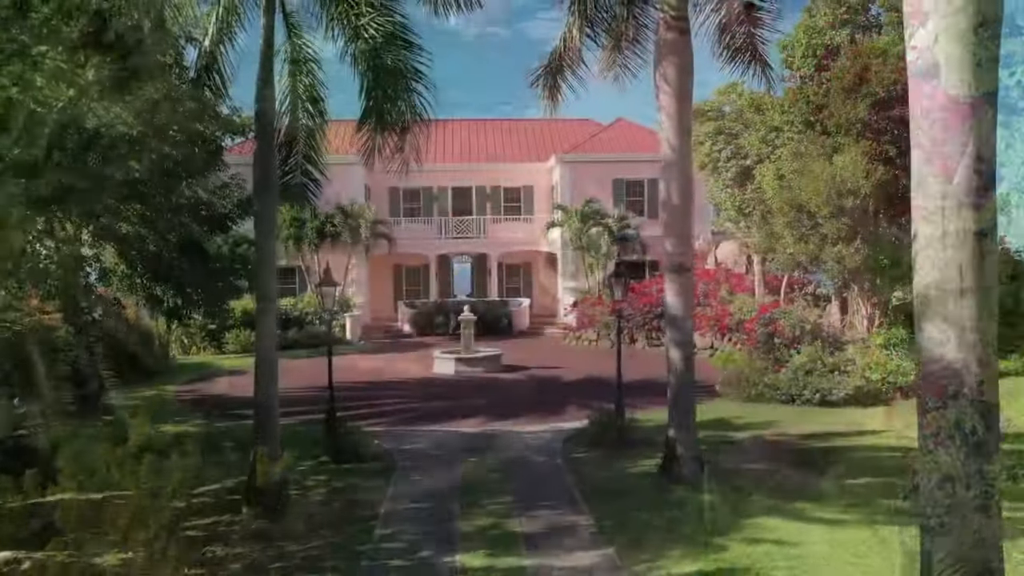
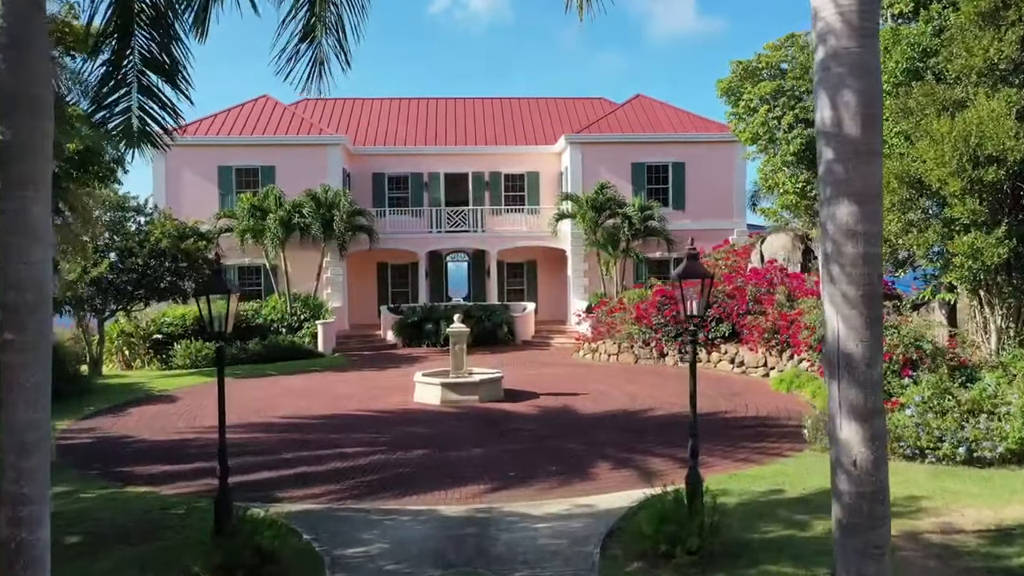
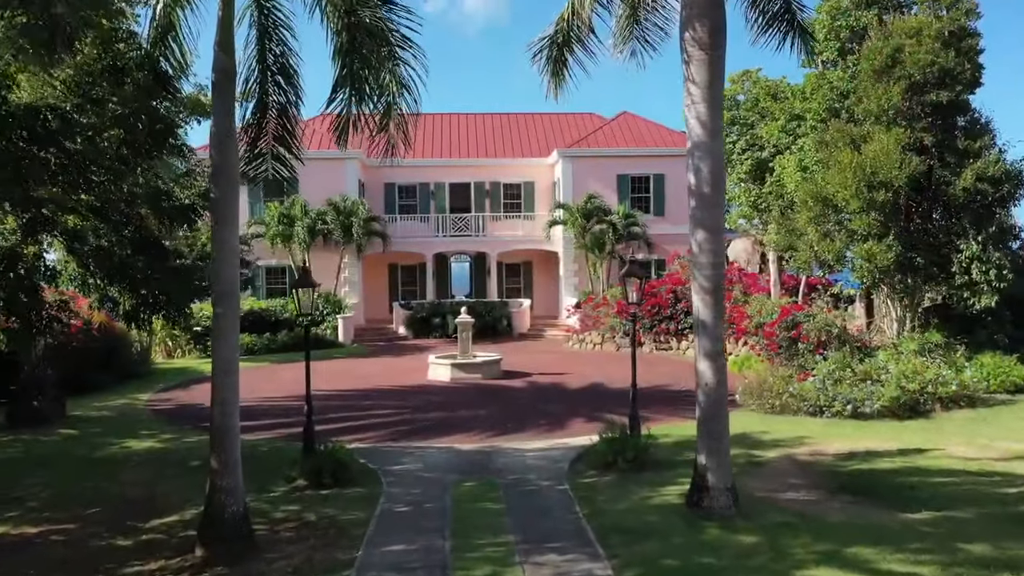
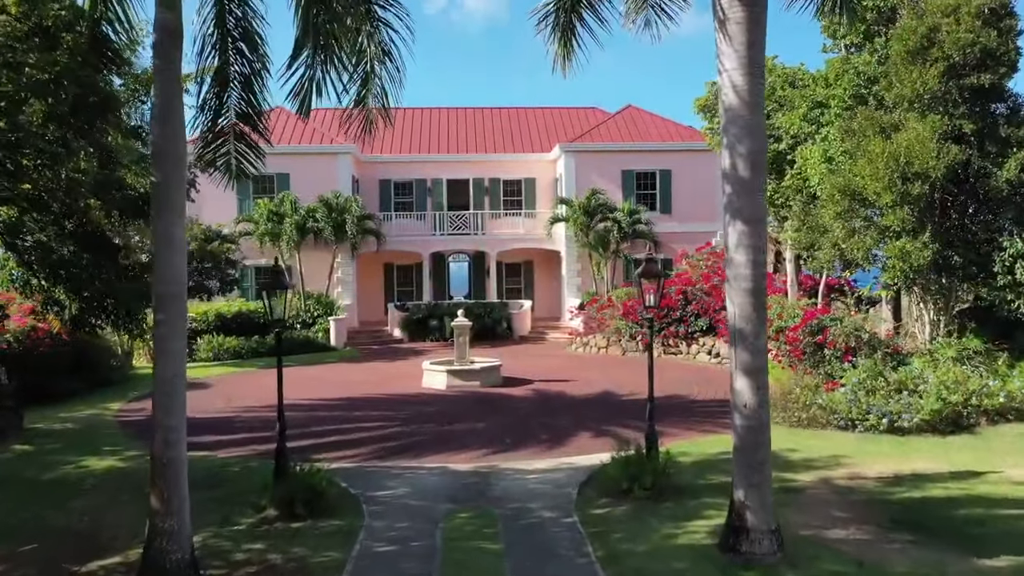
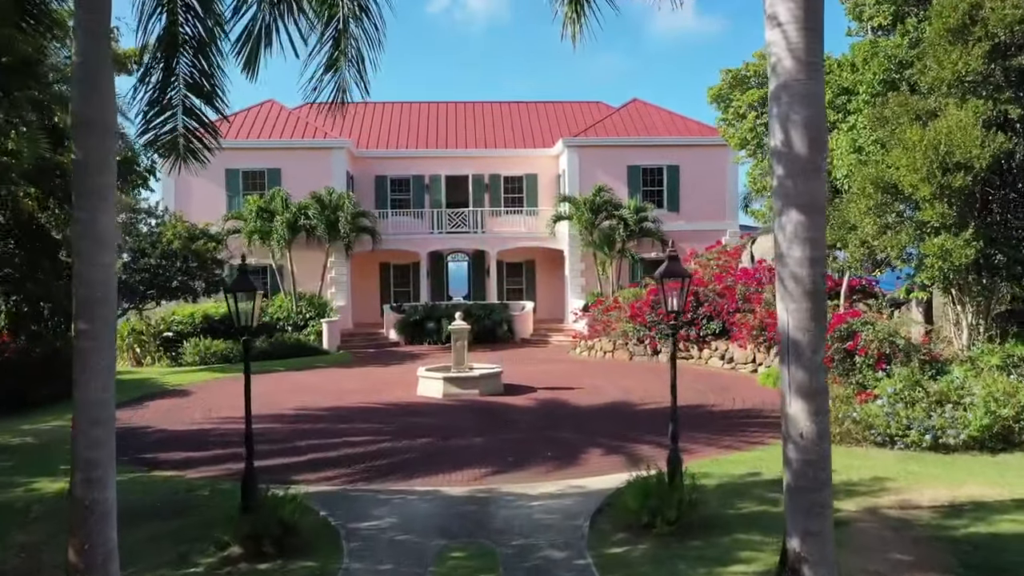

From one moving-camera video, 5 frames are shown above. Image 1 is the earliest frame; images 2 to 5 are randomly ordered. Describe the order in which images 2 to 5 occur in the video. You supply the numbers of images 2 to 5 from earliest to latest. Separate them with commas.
3, 4, 5, 2
